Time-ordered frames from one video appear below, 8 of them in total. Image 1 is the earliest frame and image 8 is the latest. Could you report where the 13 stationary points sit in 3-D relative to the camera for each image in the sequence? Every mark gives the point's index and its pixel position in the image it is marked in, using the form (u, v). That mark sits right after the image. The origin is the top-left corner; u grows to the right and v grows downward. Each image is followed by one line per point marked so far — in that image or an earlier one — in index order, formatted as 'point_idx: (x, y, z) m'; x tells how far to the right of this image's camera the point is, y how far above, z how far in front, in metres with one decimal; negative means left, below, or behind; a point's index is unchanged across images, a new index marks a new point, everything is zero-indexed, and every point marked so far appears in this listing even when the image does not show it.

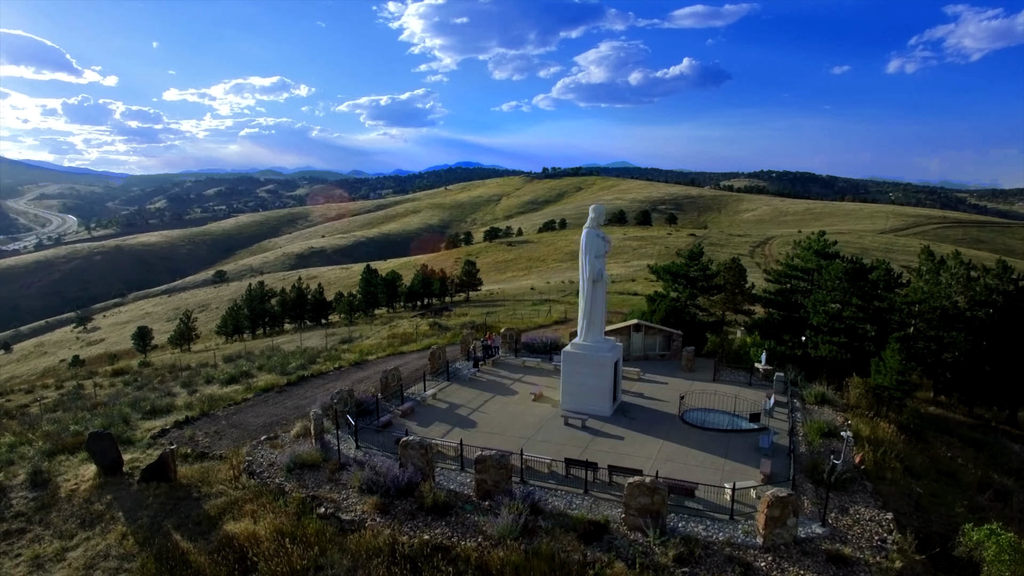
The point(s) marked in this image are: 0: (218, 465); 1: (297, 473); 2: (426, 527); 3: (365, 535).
0: (-6.6, -4.0, +14.2) m
1: (-4.7, -4.0, +13.6) m
2: (-1.6, -4.4, +11.7) m
3: (-2.7, -4.4, +11.5) m
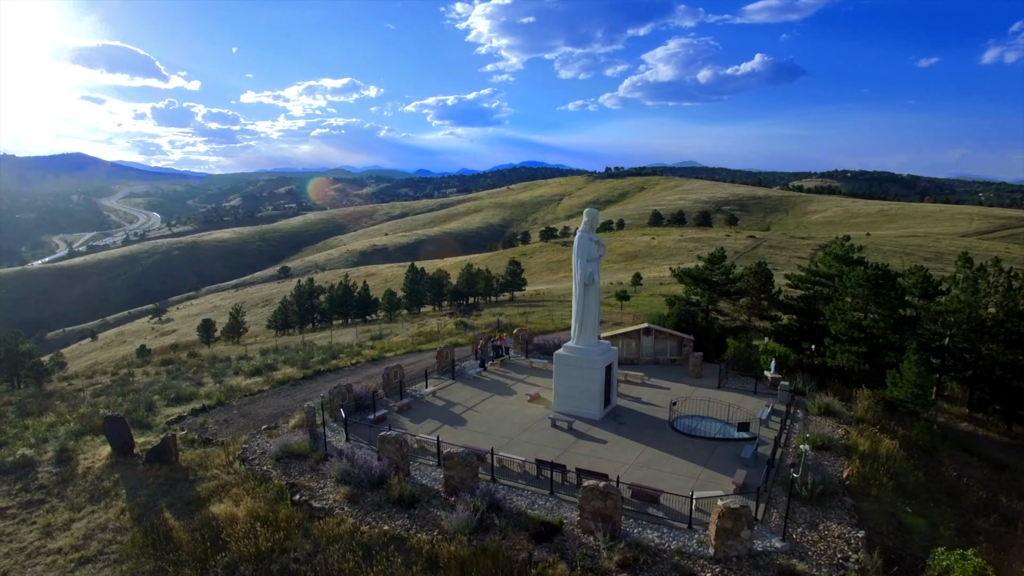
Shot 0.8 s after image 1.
0: (-7.1, -3.9, +15.2) m
1: (-5.2, -4.0, +14.5) m
2: (-2.4, -4.4, +12.3) m
3: (-3.5, -4.5, +12.2) m
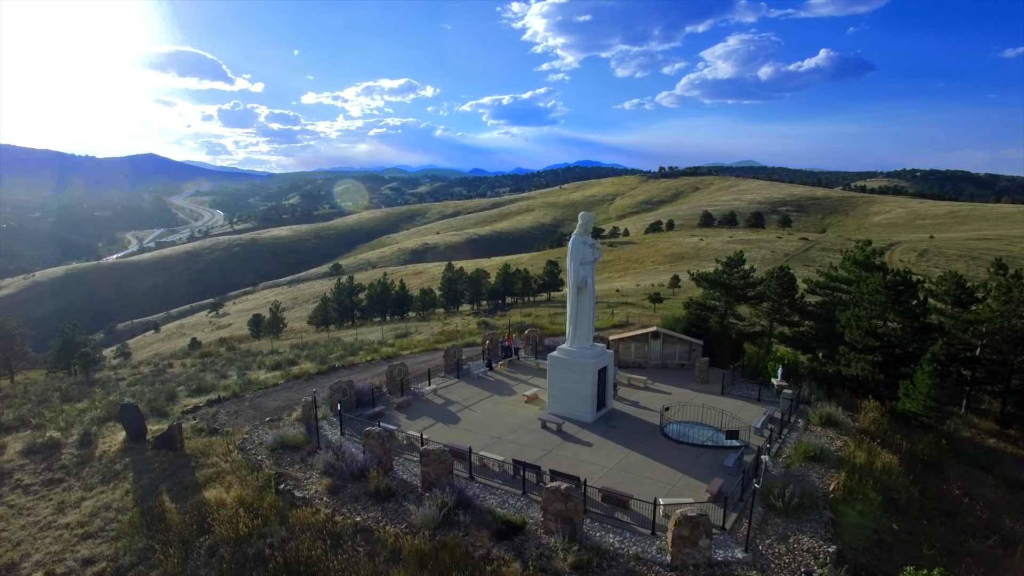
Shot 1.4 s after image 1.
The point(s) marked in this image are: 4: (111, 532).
0: (-7.4, -3.9, +16.1) m
1: (-5.6, -3.9, +15.2) m
2: (-3.0, -4.5, +12.8) m
3: (-4.1, -4.5, +12.8) m
4: (-8.2, -5.0, +13.0) m
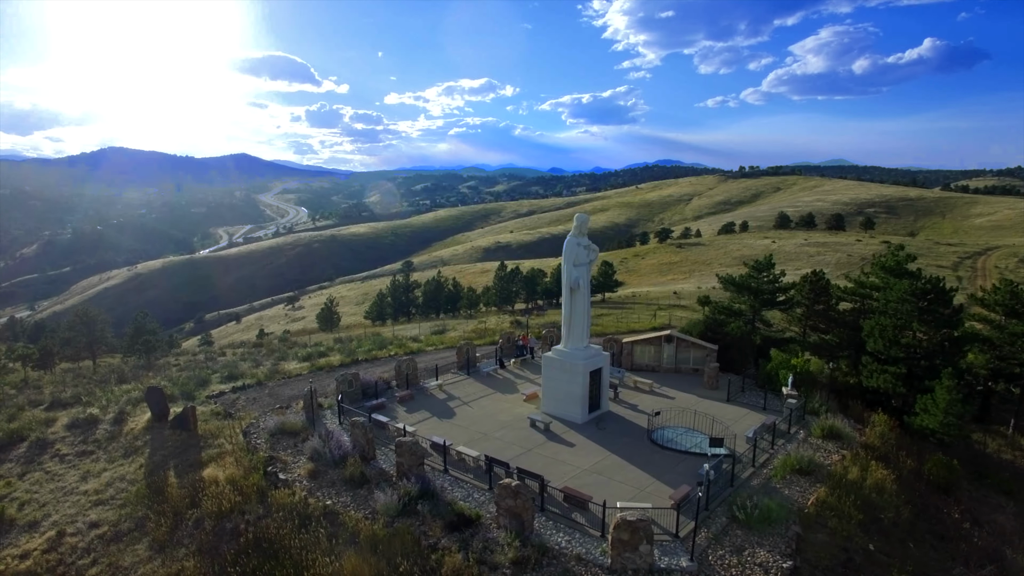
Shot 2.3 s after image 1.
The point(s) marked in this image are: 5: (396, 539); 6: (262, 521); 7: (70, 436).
0: (-7.7, -3.7, +17.4) m
1: (-6.1, -3.8, +16.2) m
2: (-3.8, -4.4, +13.5) m
3: (-4.8, -4.4, +13.6) m
4: (-8.9, -4.8, +14.4) m
5: (-2.2, -4.7, +11.8) m
6: (-5.0, -4.7, +12.8) m
7: (-12.4, -4.1, +17.8) m
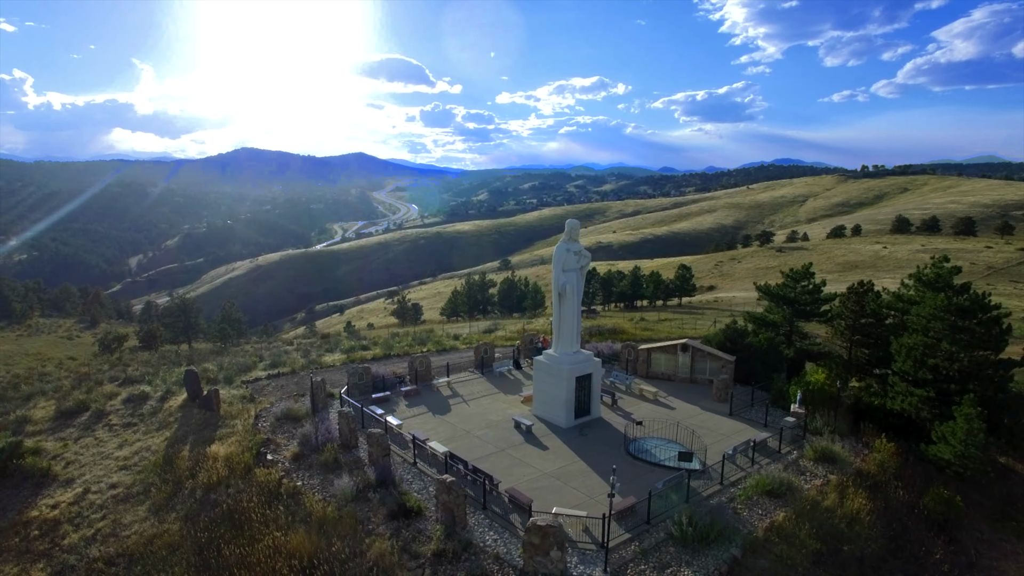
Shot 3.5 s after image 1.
0: (-7.9, -3.6, +19.2) m
1: (-6.5, -3.7, +17.8) m
2: (-4.7, -4.4, +14.7) m
3: (-5.8, -4.3, +15.0) m
4: (-9.7, -4.6, +16.4) m
5: (-3.5, -4.7, +12.8) m
6: (-6.1, -4.6, +14.2) m
7: (-12.5, -3.9, +20.4) m
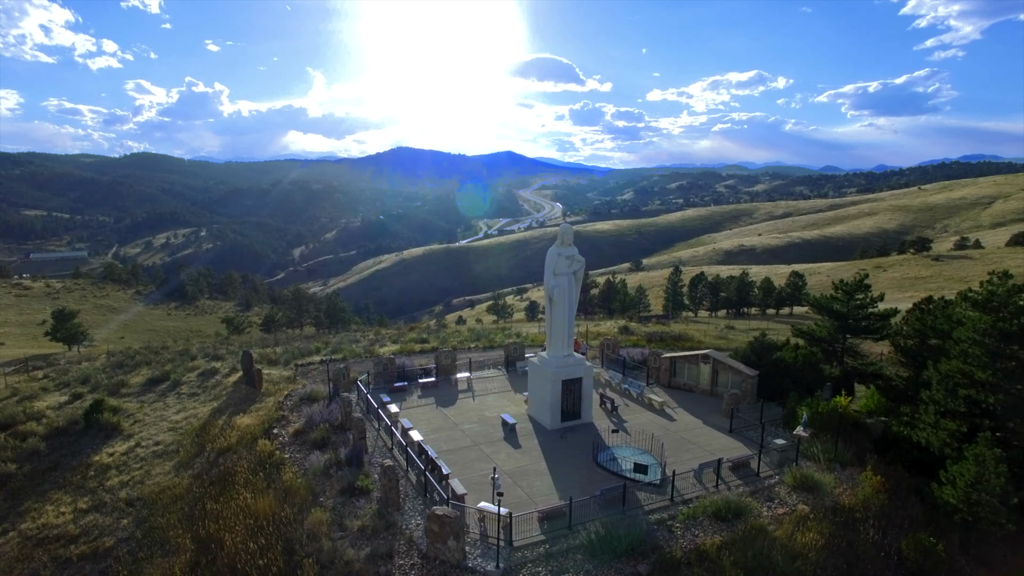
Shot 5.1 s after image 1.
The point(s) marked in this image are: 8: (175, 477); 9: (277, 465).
0: (-7.6, -3.3, +21.5) m
1: (-6.6, -3.5, +19.9) m
2: (-5.6, -4.2, +16.5) m
3: (-6.5, -4.1, +17.0) m
4: (-10.0, -4.3, +19.3) m
5: (-4.8, -4.6, +14.3) m
6: (-7.0, -4.4, +16.3) m
7: (-11.8, -3.4, +23.8) m
8: (-8.7, -4.9, +16.5) m
9: (-5.8, -4.4, +15.8) m
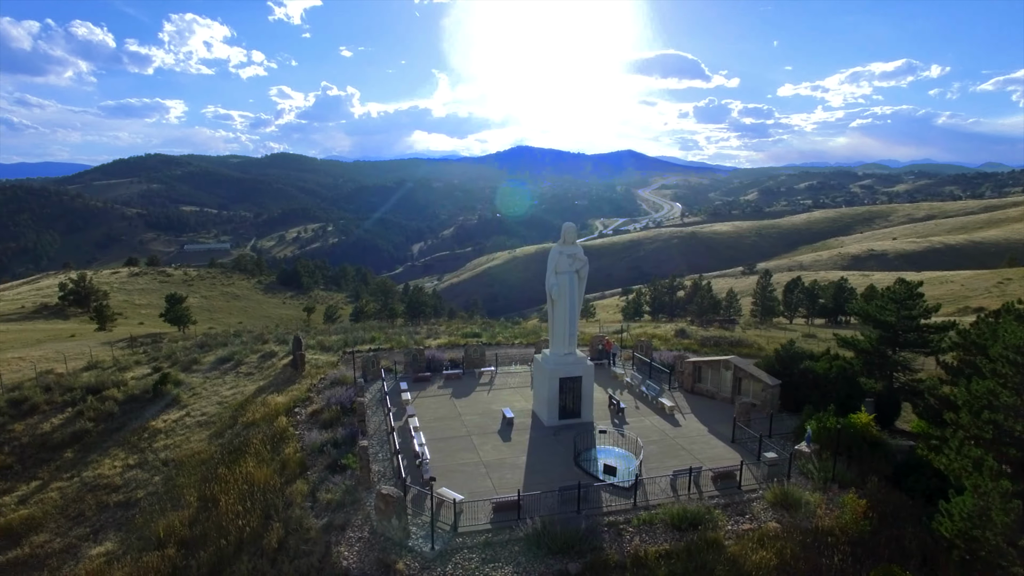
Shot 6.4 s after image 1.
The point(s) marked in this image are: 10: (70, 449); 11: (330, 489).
0: (-6.8, -3.0, +23.2) m
1: (-6.1, -3.2, +21.4) m
2: (-5.8, -4.0, +17.9) m
3: (-6.6, -3.8, +18.6) m
4: (-9.6, -3.9, +21.4) m
5: (-5.4, -4.3, +15.6) m
6: (-7.2, -4.1, +18.0) m
7: (-10.5, -3.0, +26.2) m
8: (-8.9, -4.5, +18.5) m
9: (-6.1, -4.1, +17.2) m
10: (-13.6, -5.0, +19.7) m
11: (-4.1, -4.5, +14.3) m
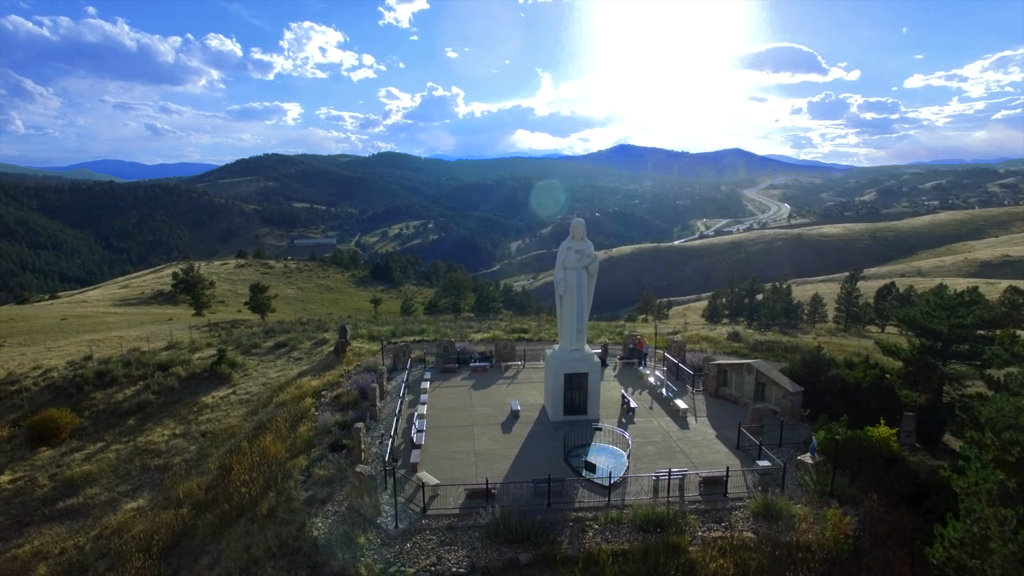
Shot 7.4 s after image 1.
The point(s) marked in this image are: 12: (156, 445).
0: (-5.7, -2.6, +24.4) m
1: (-5.3, -2.9, +22.5) m
2: (-5.5, -3.6, +19.0) m
3: (-6.2, -3.5, +19.8) m
4: (-8.7, -3.5, +23.1) m
5: (-5.5, -4.0, +16.7) m
6: (-6.9, -3.7, +19.4) m
7: (-8.8, -2.5, +28.0) m
8: (-8.5, -4.1, +20.1) m
9: (-6.0, -3.8, +18.4) m
10: (-13.1, -4.4, +22.0) m
11: (-4.4, -4.2, +15.2) m
12: (-10.9, -4.8, +19.6) m
